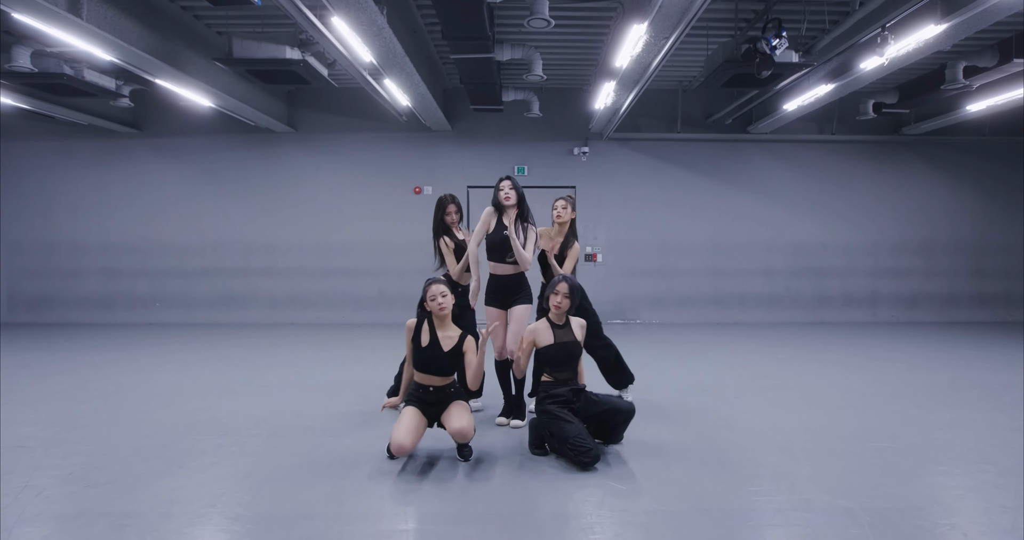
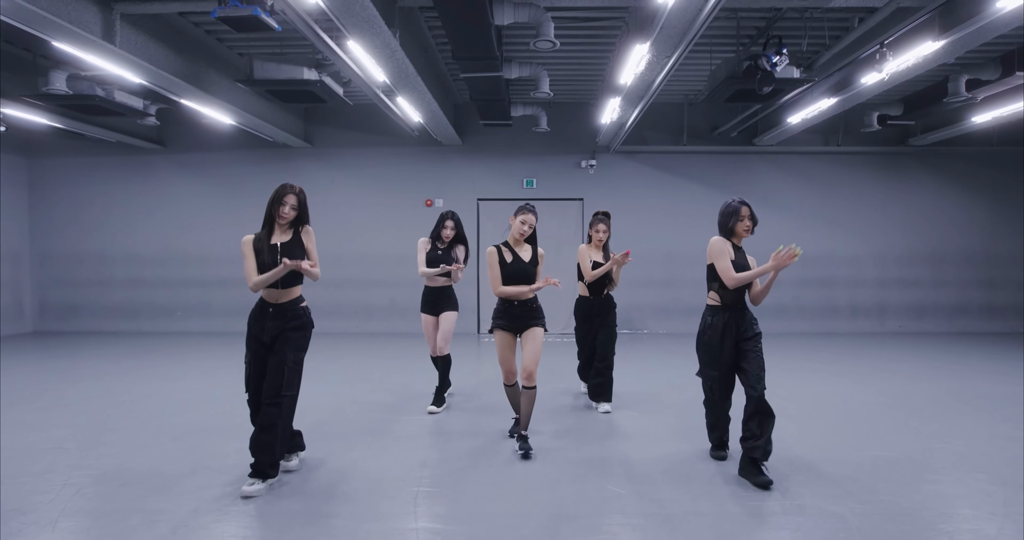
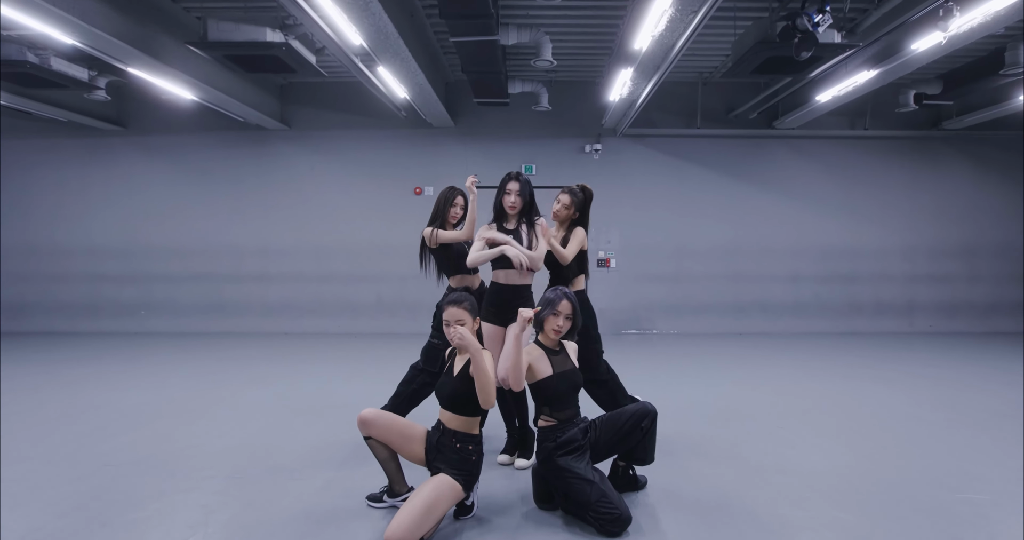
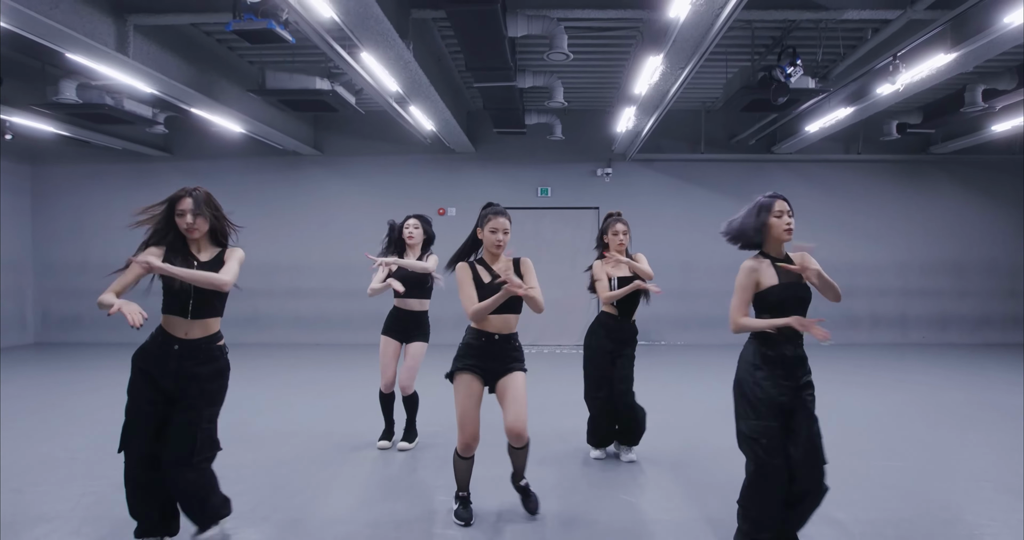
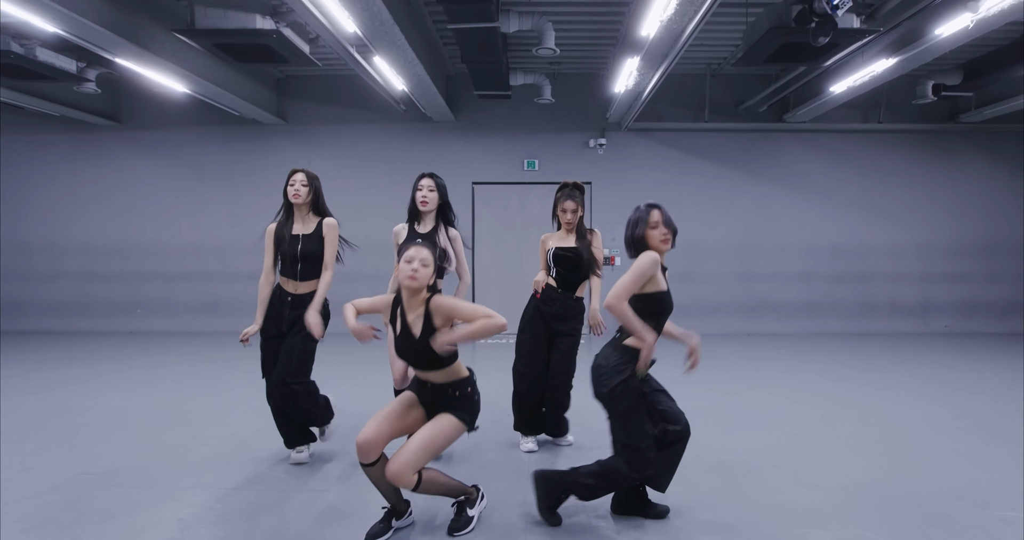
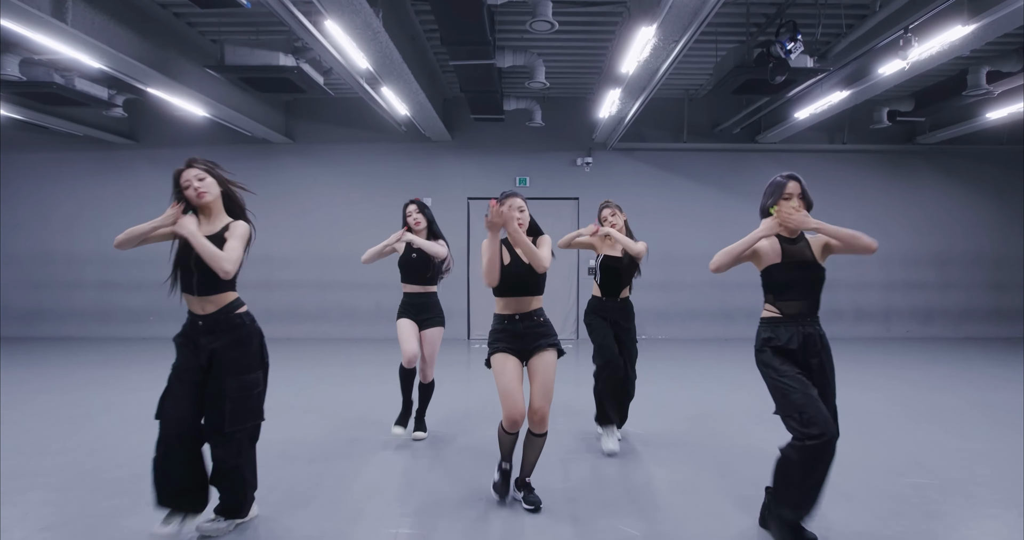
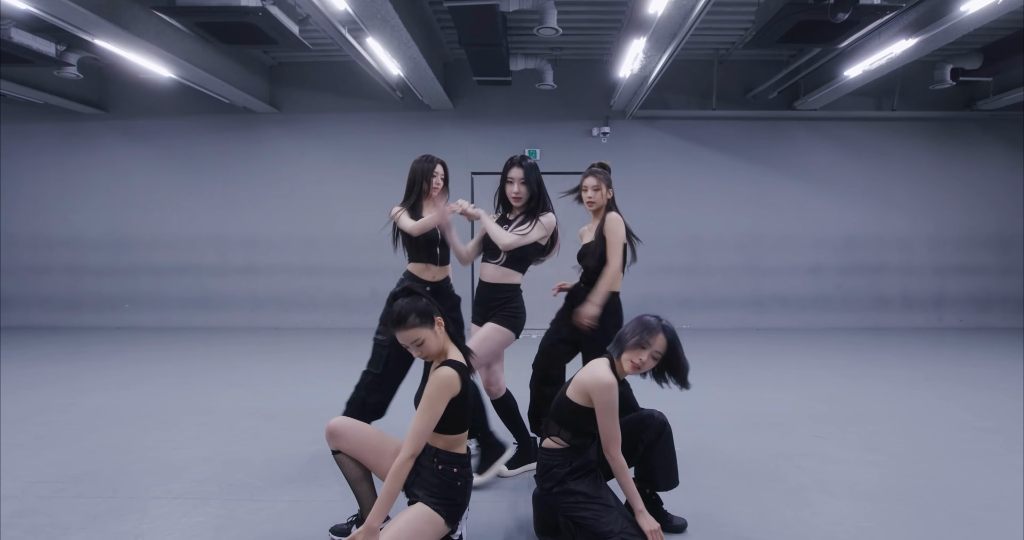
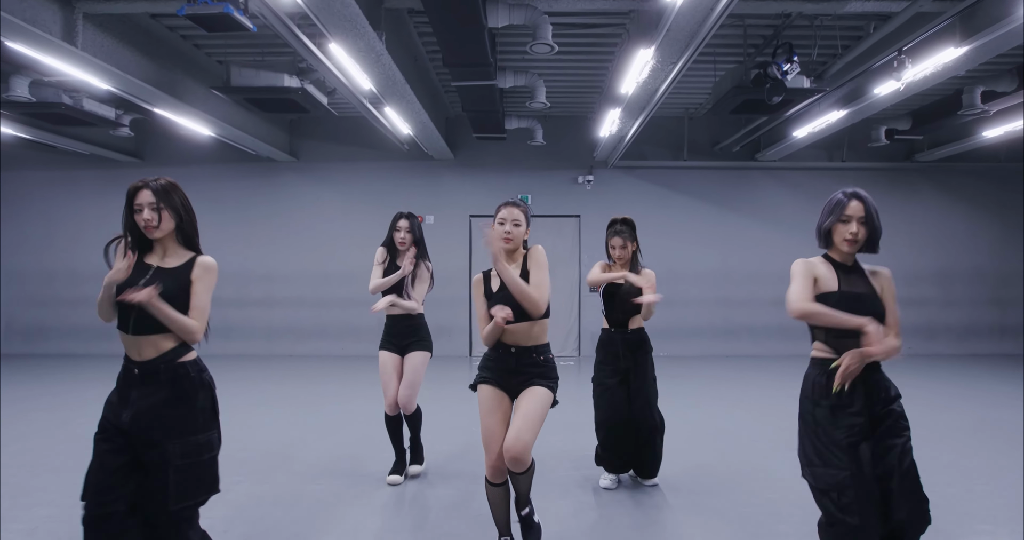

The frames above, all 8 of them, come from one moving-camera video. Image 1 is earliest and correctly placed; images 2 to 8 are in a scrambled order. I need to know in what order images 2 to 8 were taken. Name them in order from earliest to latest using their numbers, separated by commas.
3, 7, 5, 2, 6, 8, 4
